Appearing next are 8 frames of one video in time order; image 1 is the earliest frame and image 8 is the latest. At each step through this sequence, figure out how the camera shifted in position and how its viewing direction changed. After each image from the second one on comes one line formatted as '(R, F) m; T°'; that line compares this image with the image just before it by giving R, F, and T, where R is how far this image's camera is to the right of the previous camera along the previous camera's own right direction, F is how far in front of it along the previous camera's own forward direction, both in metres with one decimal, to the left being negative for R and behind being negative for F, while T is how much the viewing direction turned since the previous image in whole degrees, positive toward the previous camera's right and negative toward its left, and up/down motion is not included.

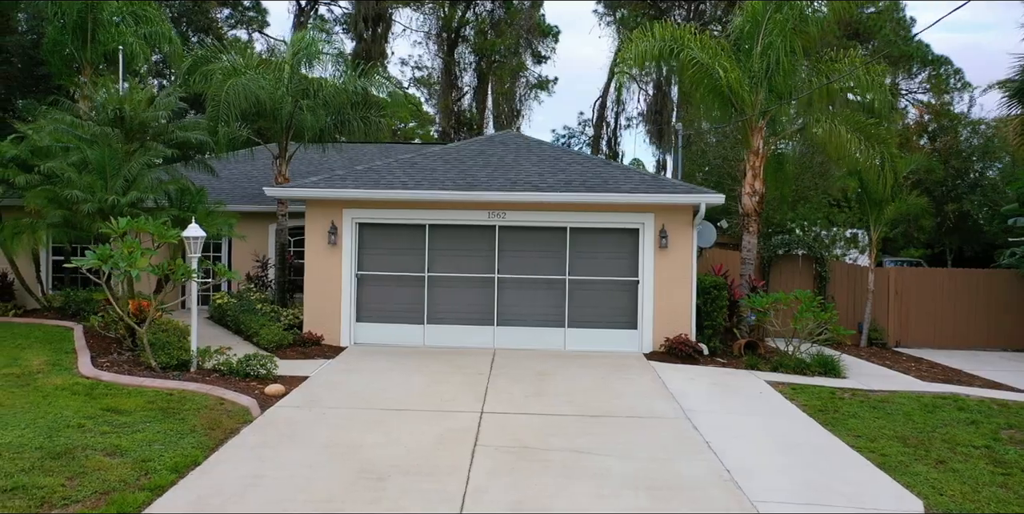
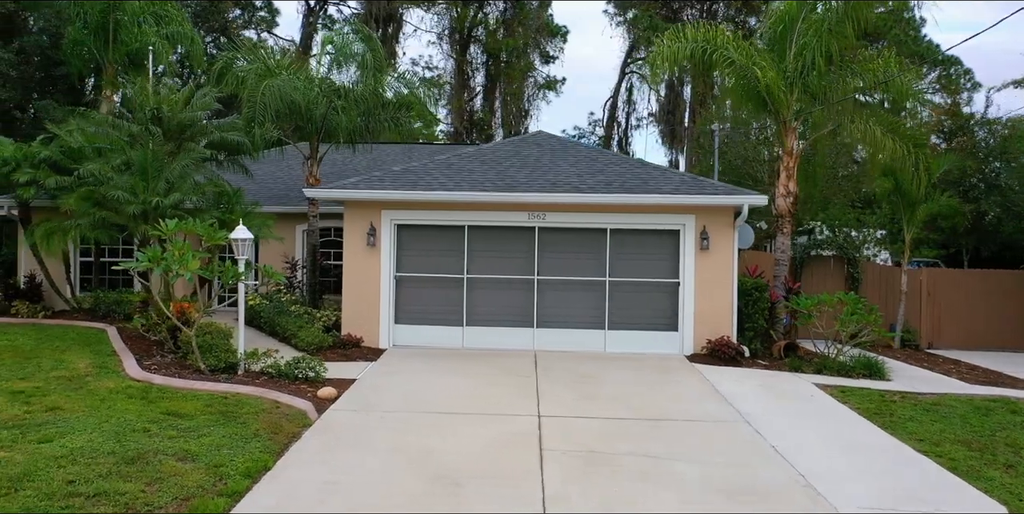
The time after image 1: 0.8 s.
(-0.5, +0.1) m; 0°
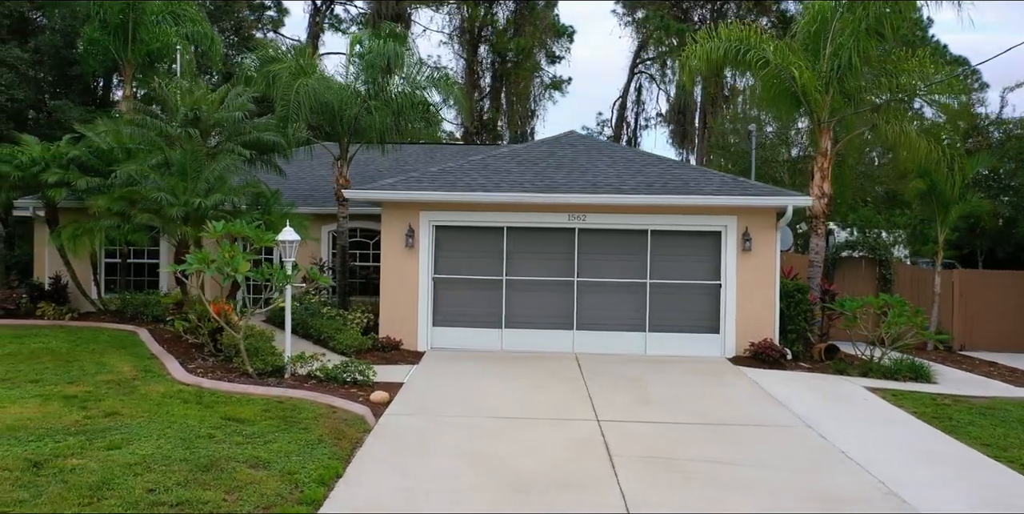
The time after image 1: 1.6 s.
(-0.6, +0.1) m; 0°
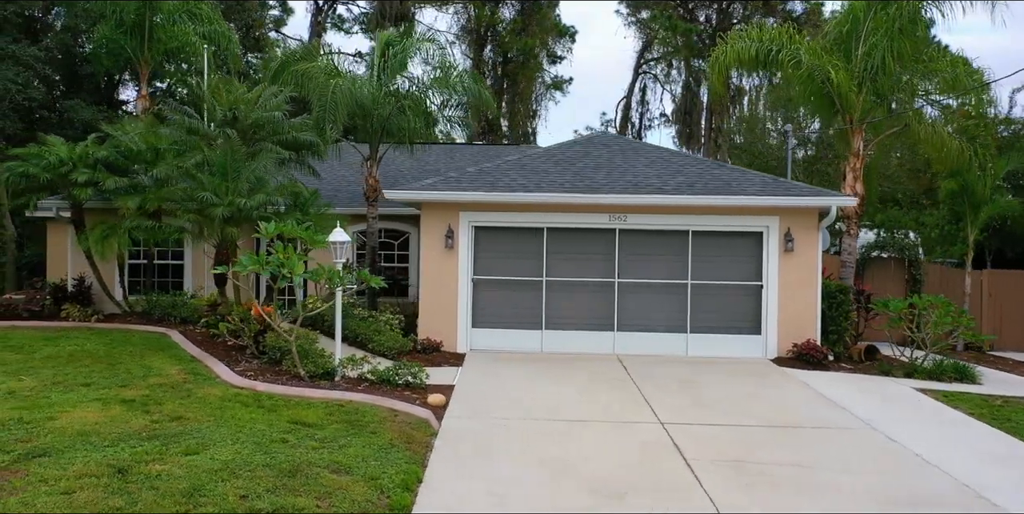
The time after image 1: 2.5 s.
(-0.6, +0.1) m; +1°
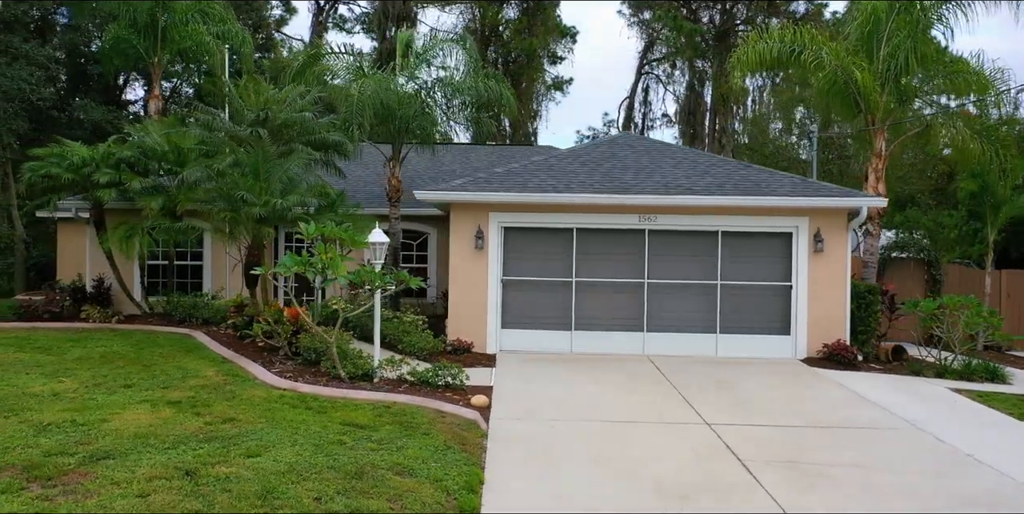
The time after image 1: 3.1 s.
(-0.5, 0.0) m; 0°
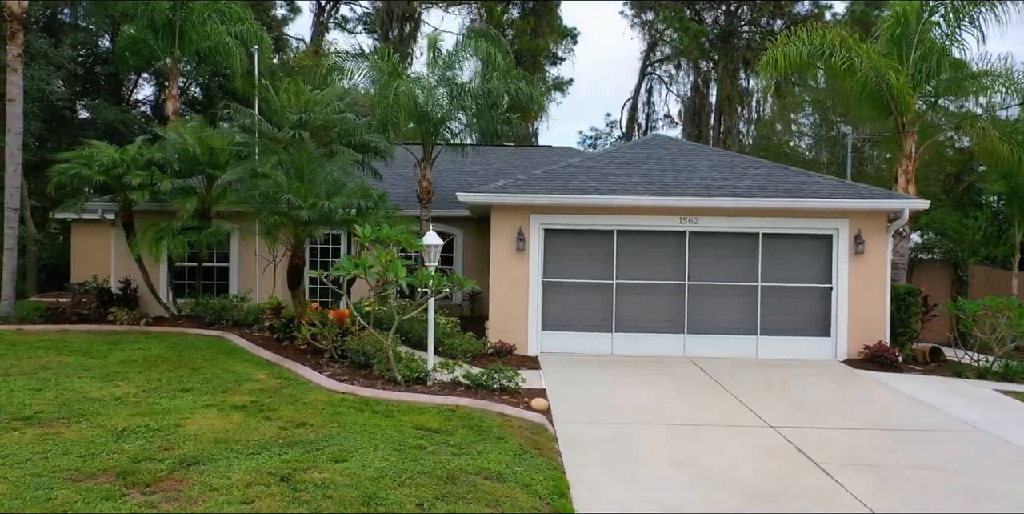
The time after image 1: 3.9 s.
(-0.7, 0.0) m; +1°
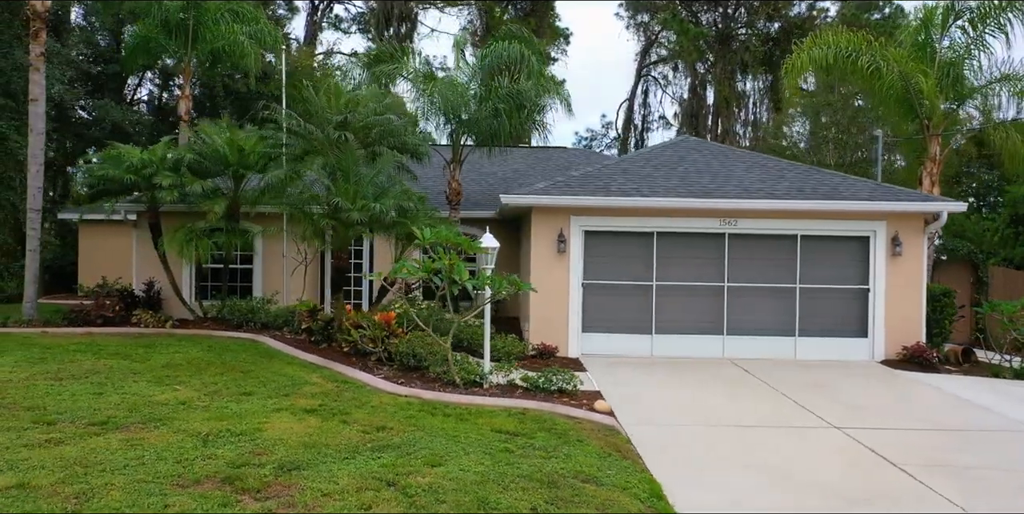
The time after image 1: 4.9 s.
(-0.8, 0.0) m; +1°
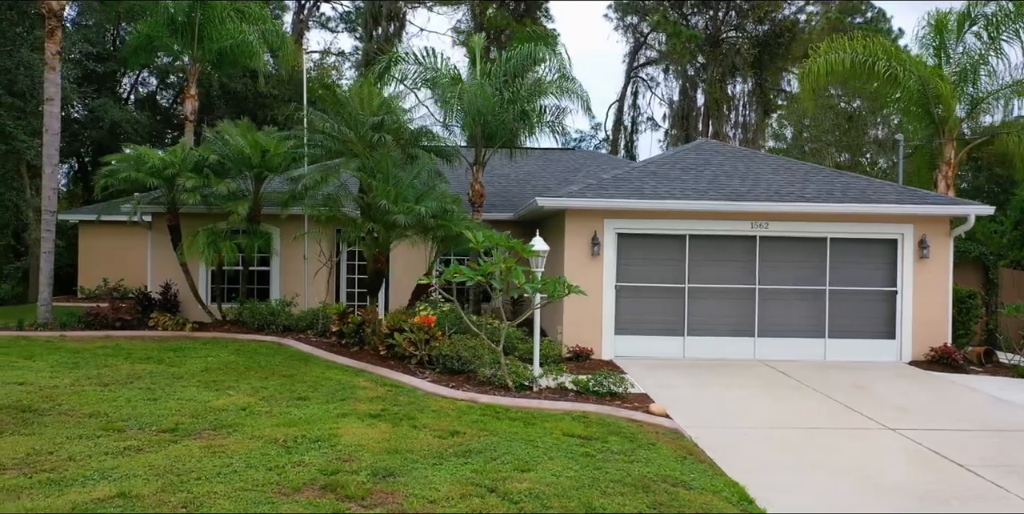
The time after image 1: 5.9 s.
(-0.8, 0.0) m; +2°
